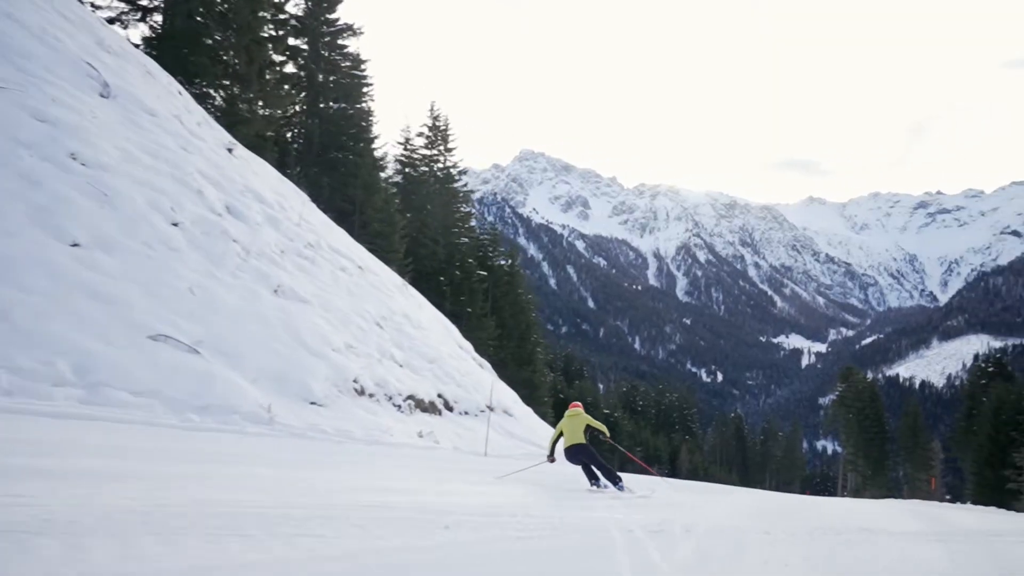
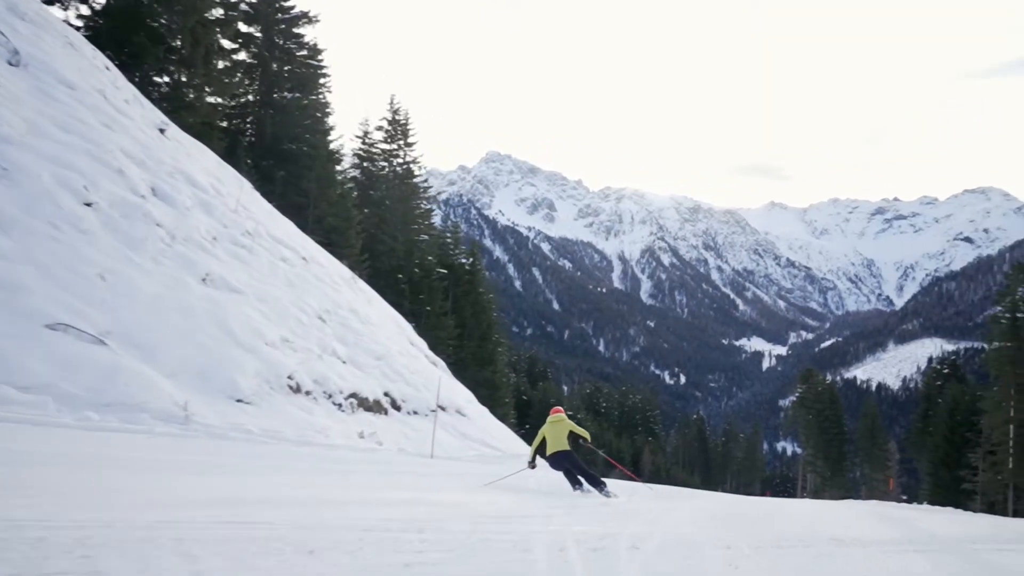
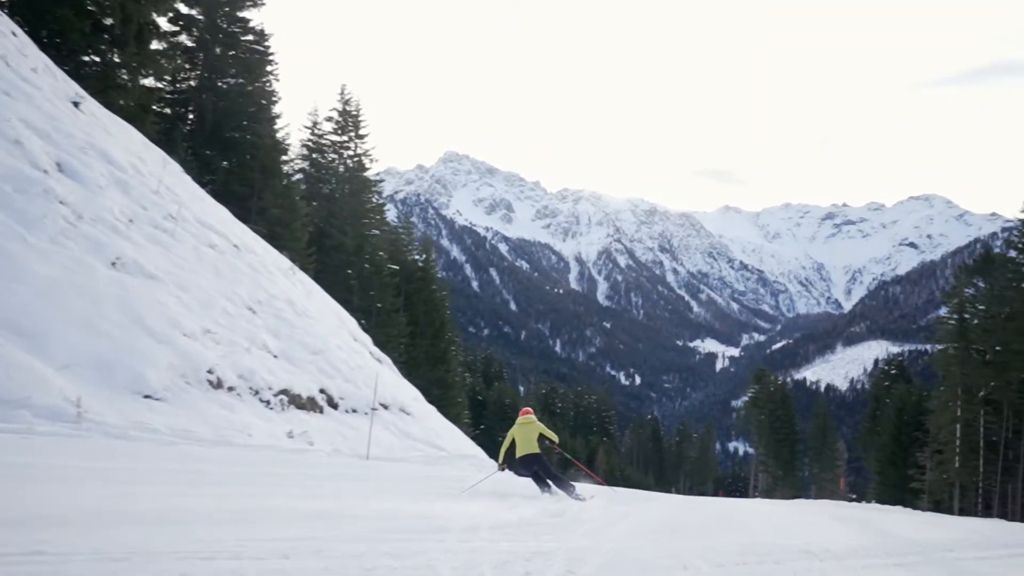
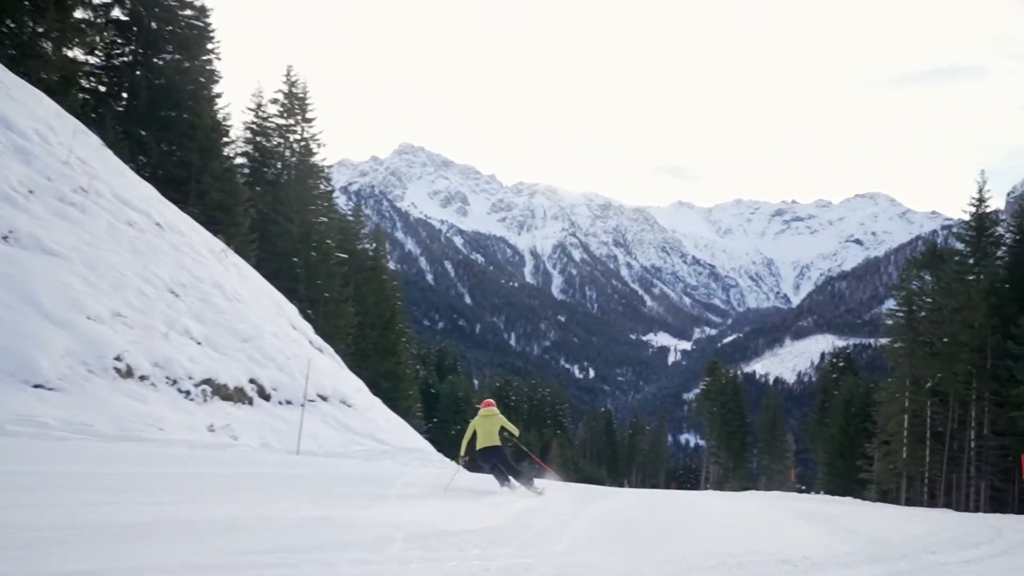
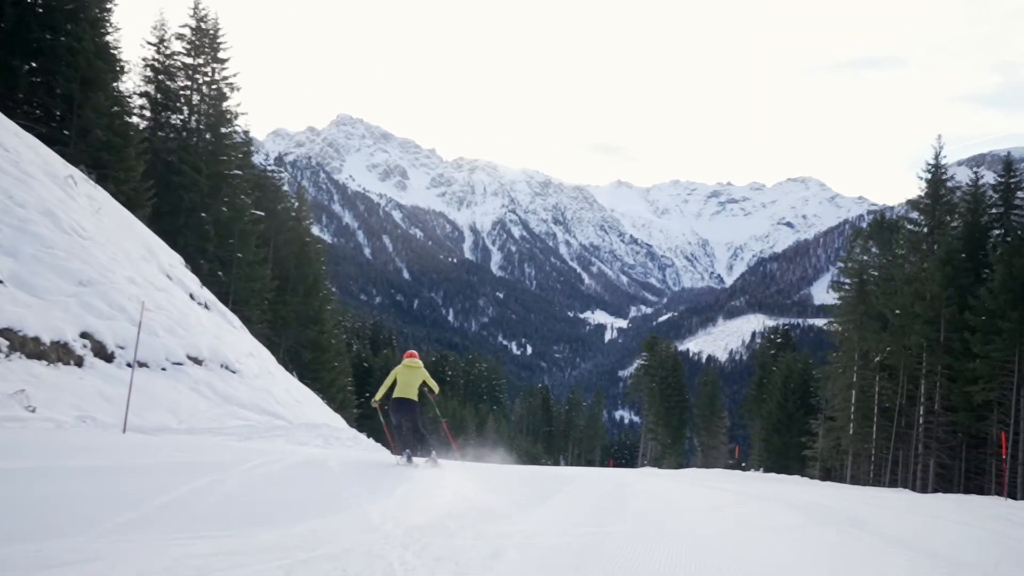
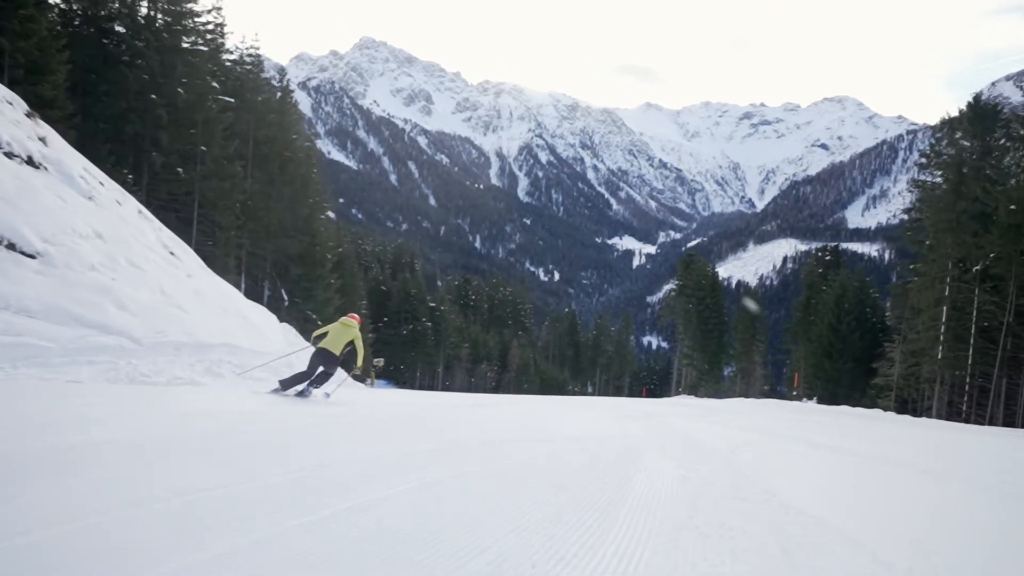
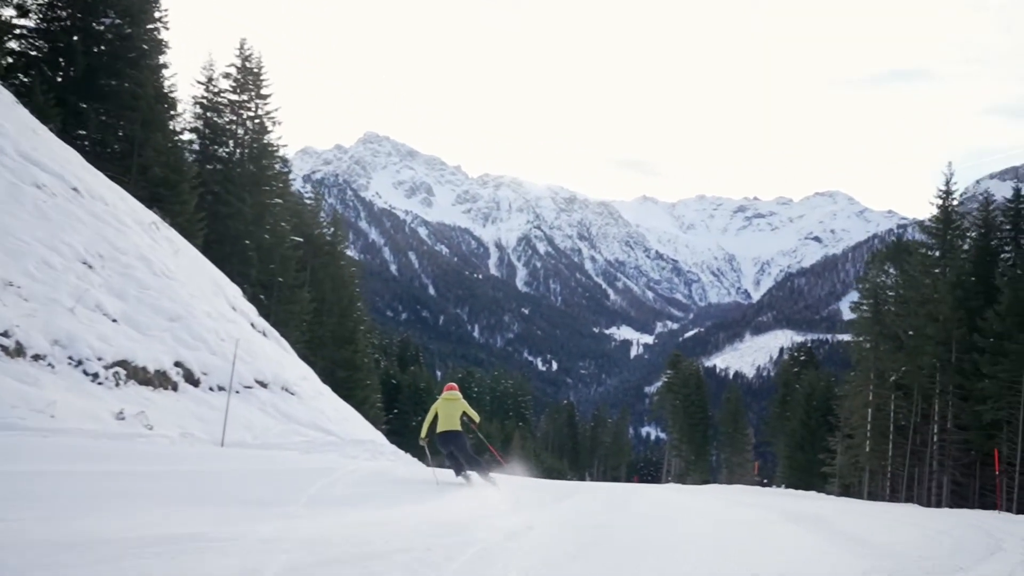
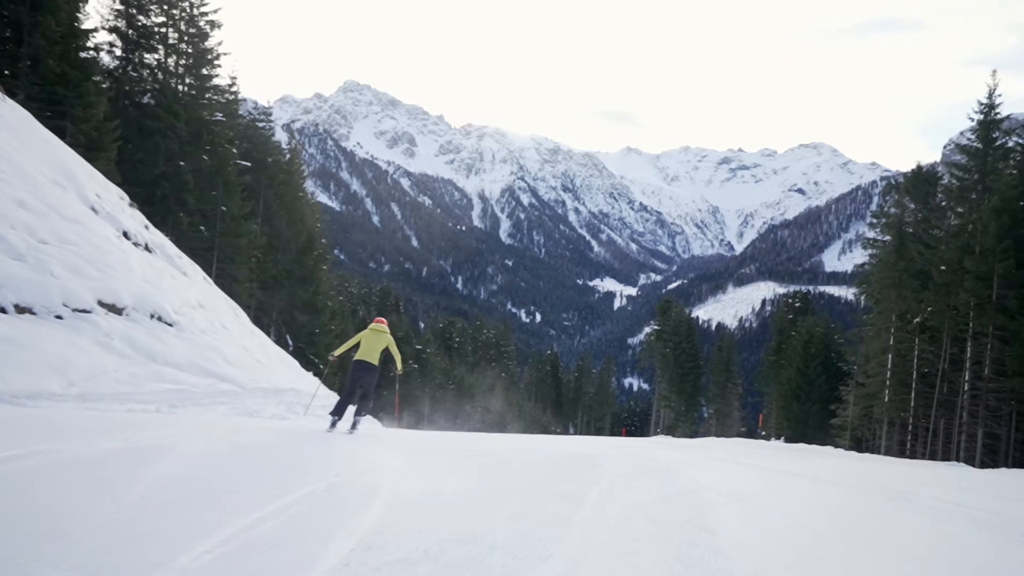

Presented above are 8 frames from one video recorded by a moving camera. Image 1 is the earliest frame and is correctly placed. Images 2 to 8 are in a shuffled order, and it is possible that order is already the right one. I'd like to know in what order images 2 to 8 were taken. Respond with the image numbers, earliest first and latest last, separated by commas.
2, 3, 4, 7, 5, 8, 6
